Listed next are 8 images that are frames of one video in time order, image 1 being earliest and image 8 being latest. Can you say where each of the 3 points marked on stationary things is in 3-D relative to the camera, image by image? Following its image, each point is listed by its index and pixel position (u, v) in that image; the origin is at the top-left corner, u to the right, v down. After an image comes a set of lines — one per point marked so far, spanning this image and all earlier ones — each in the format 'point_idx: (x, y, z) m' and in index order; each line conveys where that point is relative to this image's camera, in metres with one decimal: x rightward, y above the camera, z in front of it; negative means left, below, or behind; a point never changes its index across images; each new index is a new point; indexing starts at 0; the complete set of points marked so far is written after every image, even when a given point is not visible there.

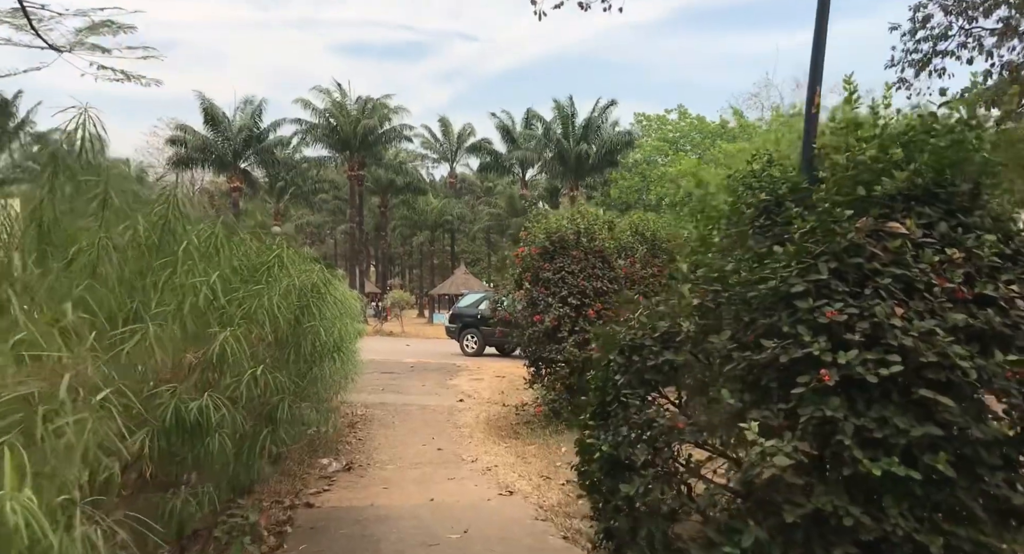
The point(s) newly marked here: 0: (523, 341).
0: (+0.1, -0.7, +8.9) m
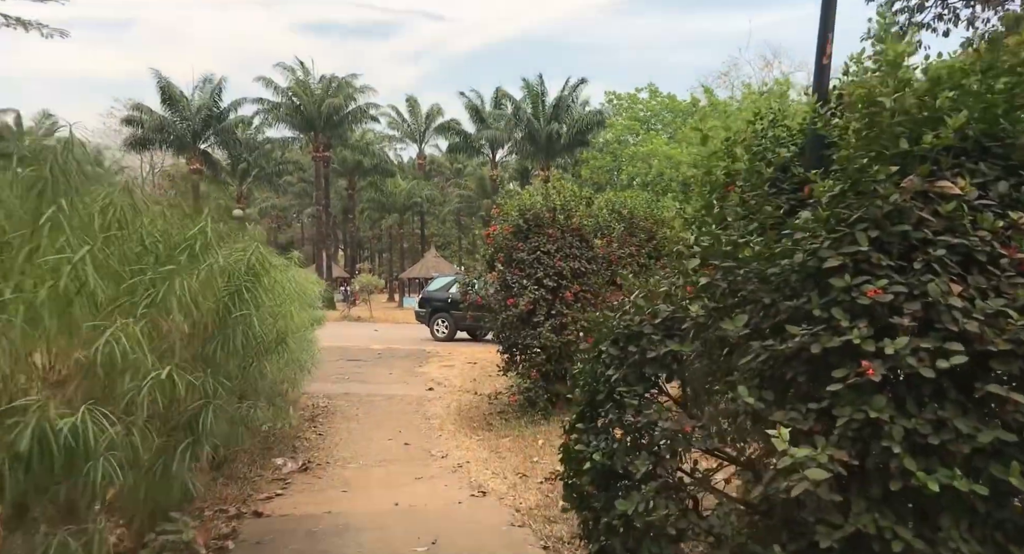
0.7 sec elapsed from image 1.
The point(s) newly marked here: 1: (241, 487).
0: (-0.2, -0.5, +8.3) m
1: (-2.0, -1.6, +5.9) m
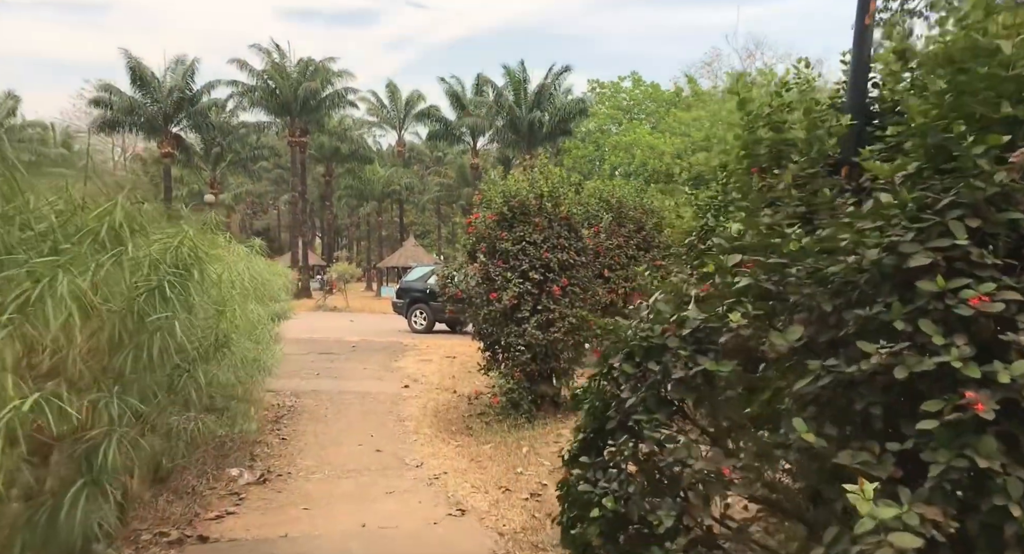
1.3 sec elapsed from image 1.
0: (-0.3, -0.4, +7.7) m
1: (-2.1, -1.5, +5.2) m
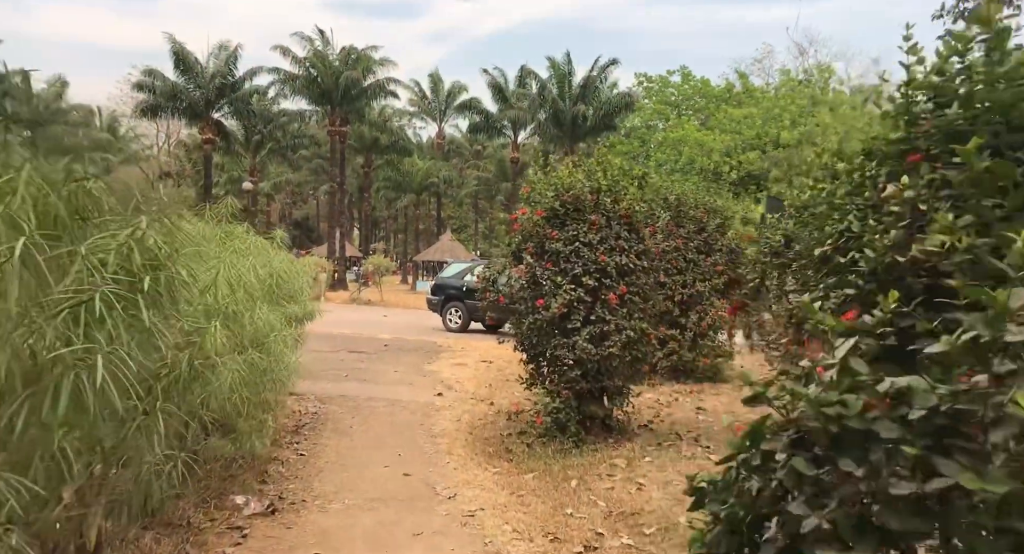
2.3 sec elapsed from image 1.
0: (+0.1, -0.5, +6.8) m
1: (-1.9, -1.5, +4.4) m
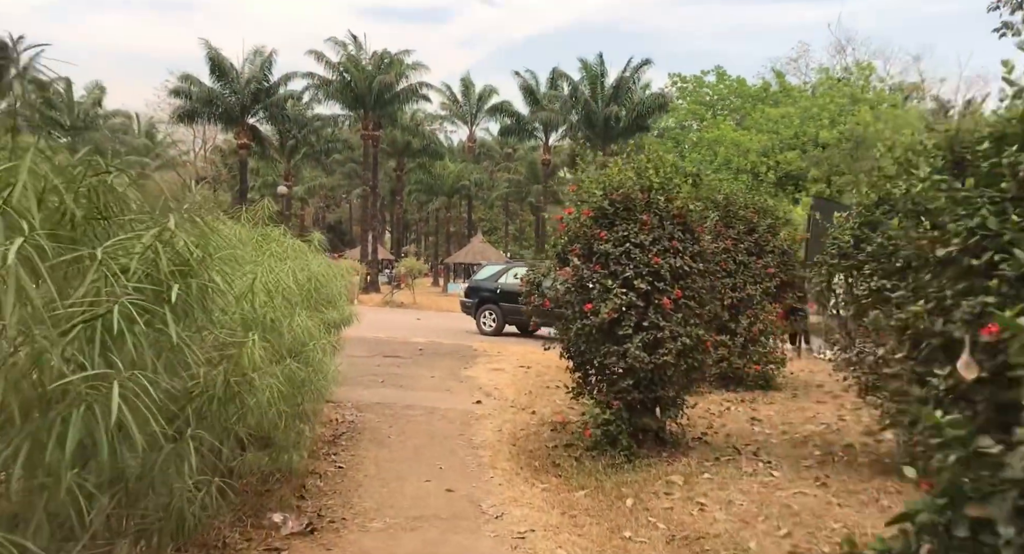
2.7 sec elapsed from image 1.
0: (+0.4, -0.5, +6.5) m
1: (-1.6, -1.5, +4.2) m
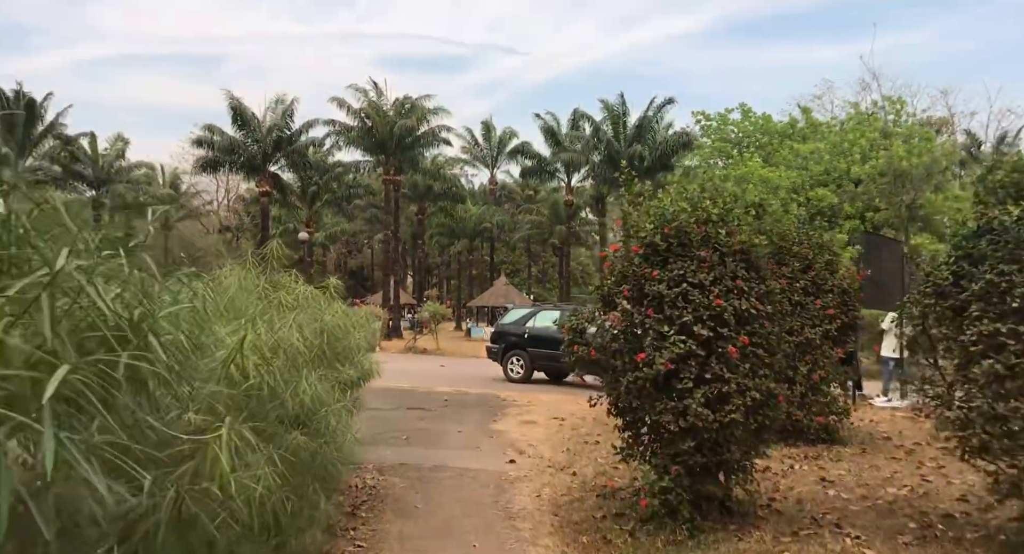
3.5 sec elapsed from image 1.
0: (+0.7, -0.8, +5.7) m
1: (-1.3, -1.7, +3.4) m
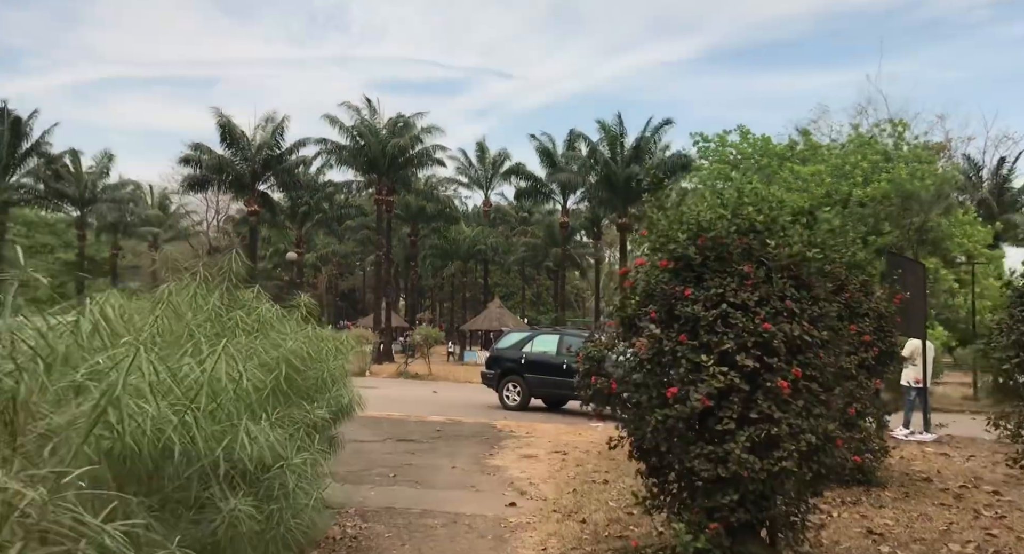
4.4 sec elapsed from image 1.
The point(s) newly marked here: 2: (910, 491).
0: (+0.8, -0.9, +4.8) m
1: (-1.3, -1.8, +2.4) m
2: (+3.8, -2.0, +7.5) m
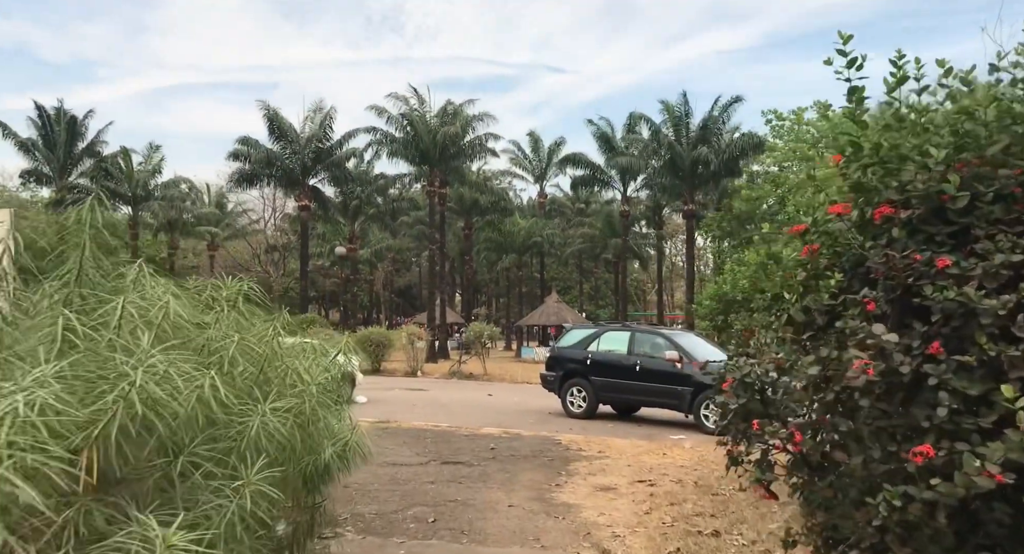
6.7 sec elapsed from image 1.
0: (+1.1, -0.8, +2.6) m
1: (-1.1, -1.7, +0.4) m
2: (+4.3, -1.8, +5.1) m
